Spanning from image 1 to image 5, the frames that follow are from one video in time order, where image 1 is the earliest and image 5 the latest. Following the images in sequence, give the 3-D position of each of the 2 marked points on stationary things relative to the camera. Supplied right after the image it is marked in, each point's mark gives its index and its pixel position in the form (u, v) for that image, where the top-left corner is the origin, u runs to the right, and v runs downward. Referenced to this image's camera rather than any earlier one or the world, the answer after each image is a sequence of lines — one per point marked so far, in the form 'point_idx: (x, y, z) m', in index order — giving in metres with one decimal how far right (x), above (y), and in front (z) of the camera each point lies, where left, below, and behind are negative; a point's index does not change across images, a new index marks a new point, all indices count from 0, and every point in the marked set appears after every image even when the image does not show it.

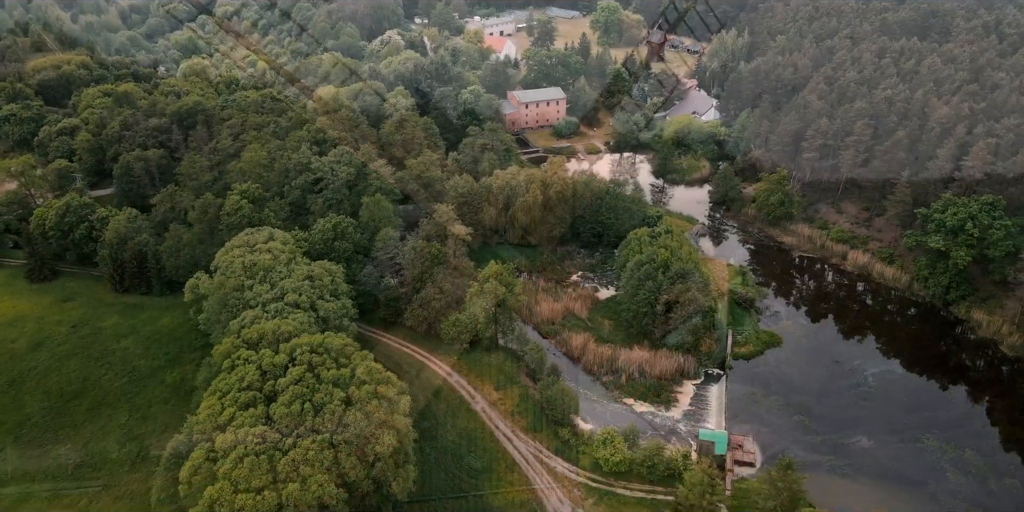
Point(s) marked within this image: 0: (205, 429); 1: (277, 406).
0: (-9.2, -5.2, +19.0) m
1: (-7.1, -4.5, +19.2) m
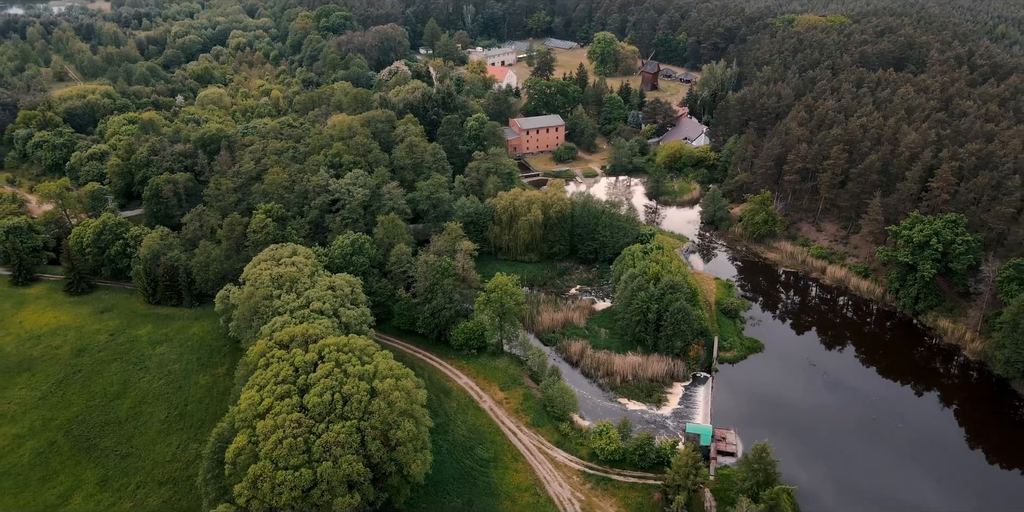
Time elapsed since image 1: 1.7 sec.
0: (-9.0, -5.5, +21.5) m
1: (-6.9, -4.8, +21.7) m
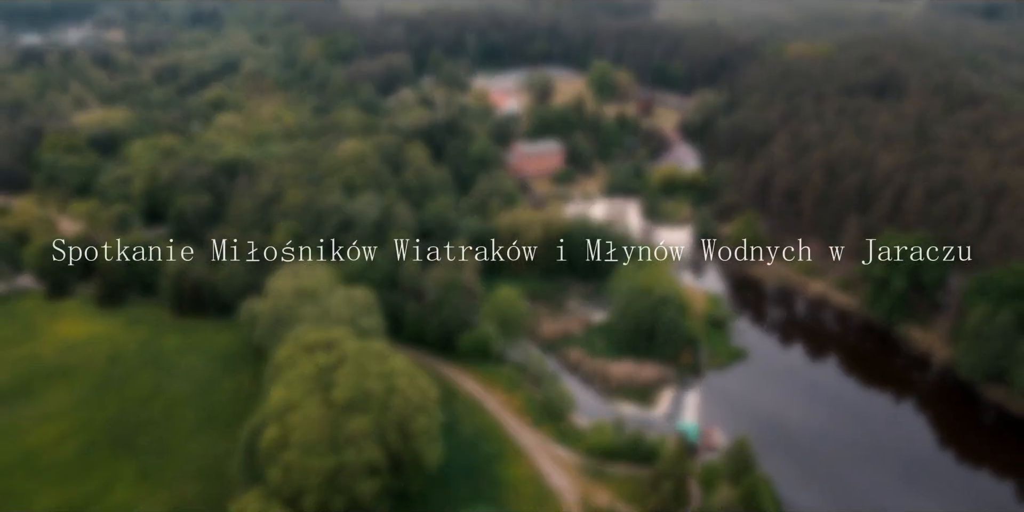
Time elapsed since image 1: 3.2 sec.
0: (-8.9, -5.9, +23.9) m
1: (-6.8, -5.2, +24.1) m
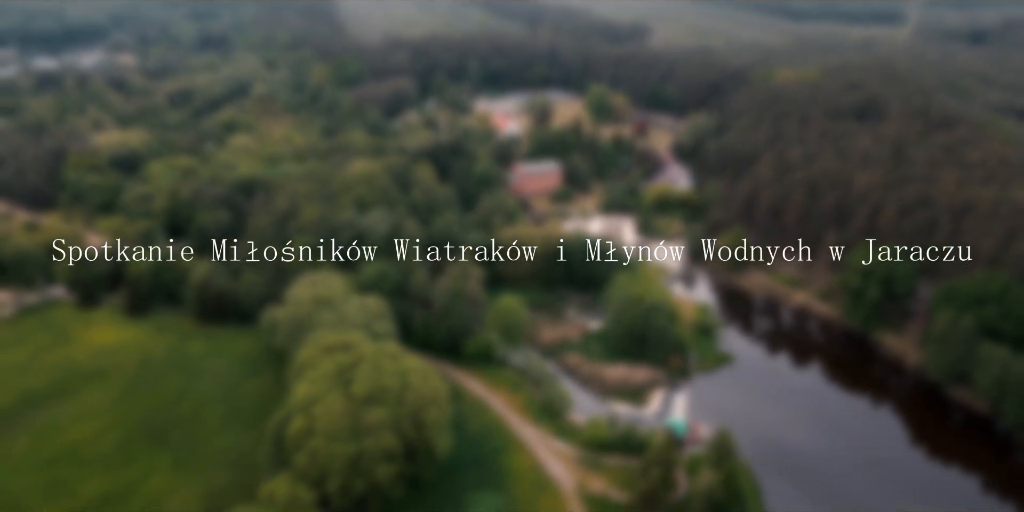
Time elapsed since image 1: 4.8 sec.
0: (-8.8, -6.2, +26.5) m
1: (-6.7, -5.5, +26.7) m
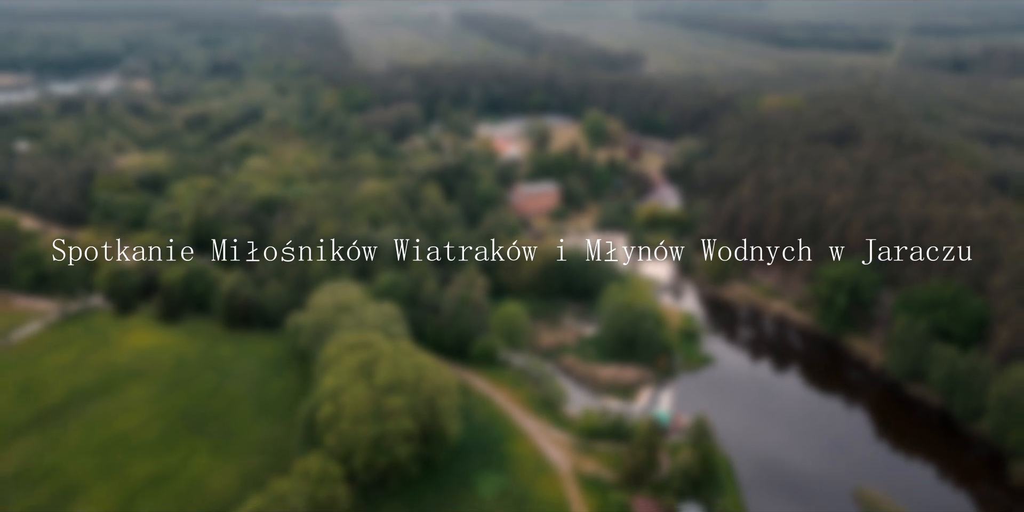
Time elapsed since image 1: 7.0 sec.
0: (-8.7, -6.5, +30.2) m
1: (-6.5, -5.8, +30.4) m
